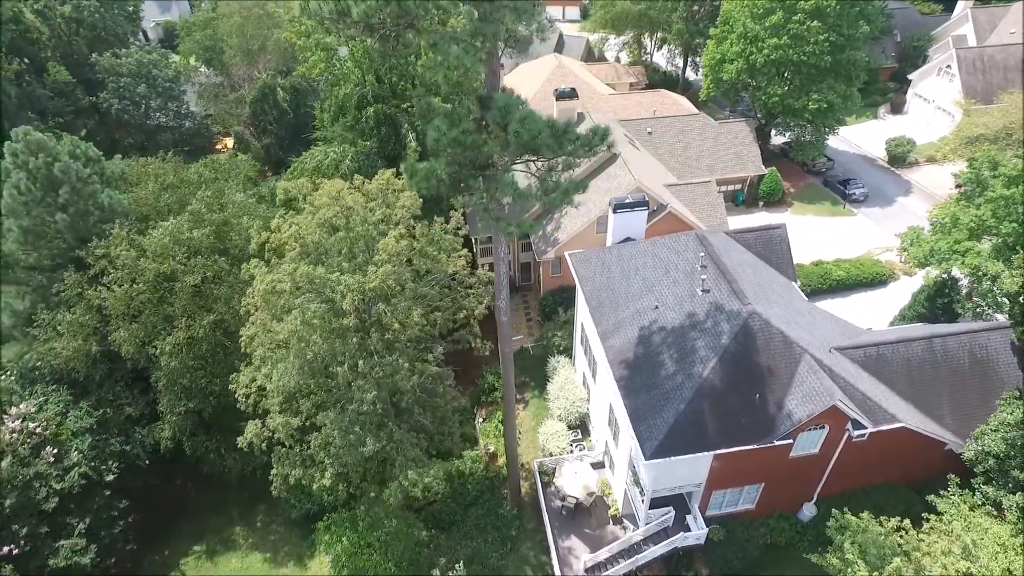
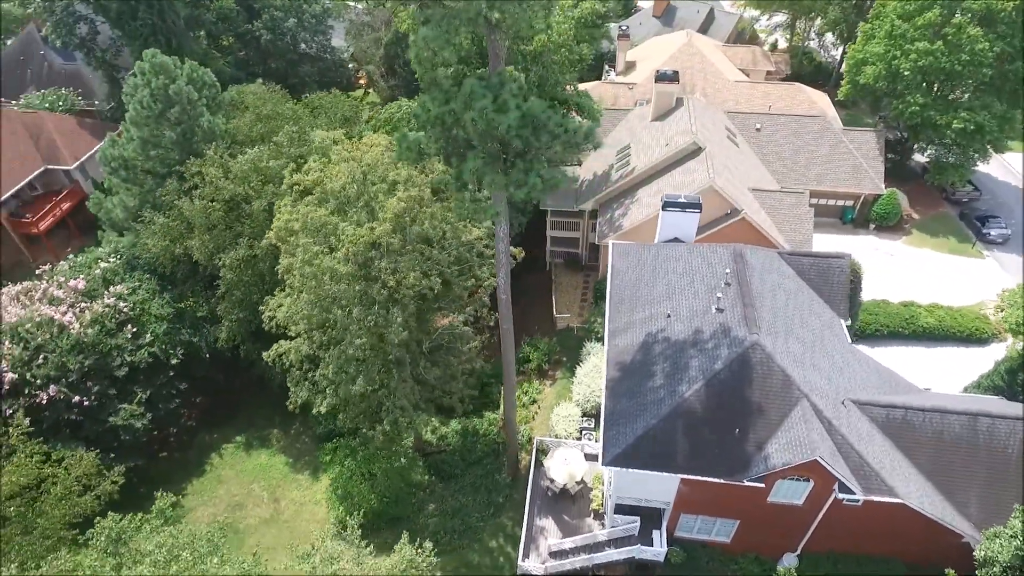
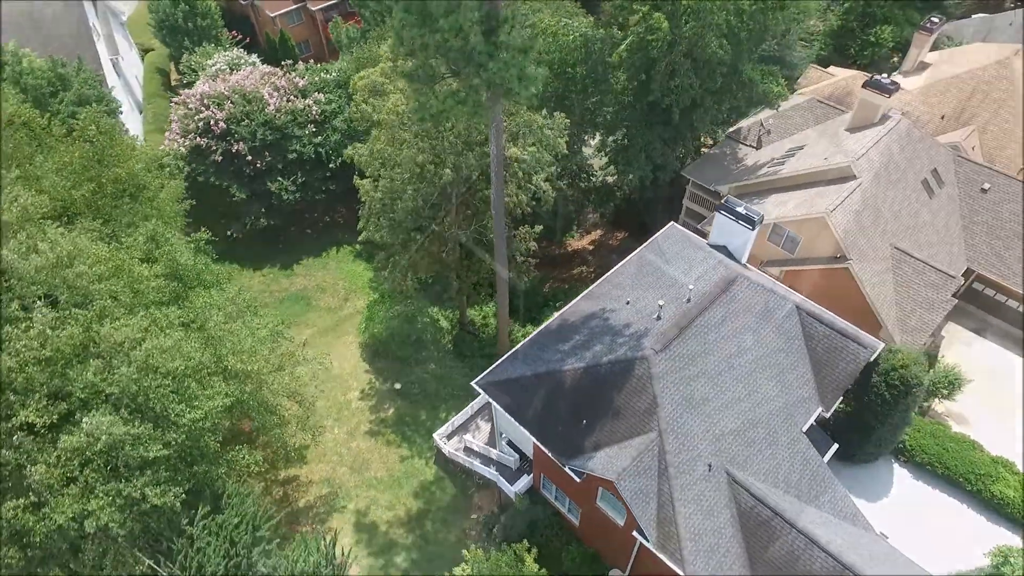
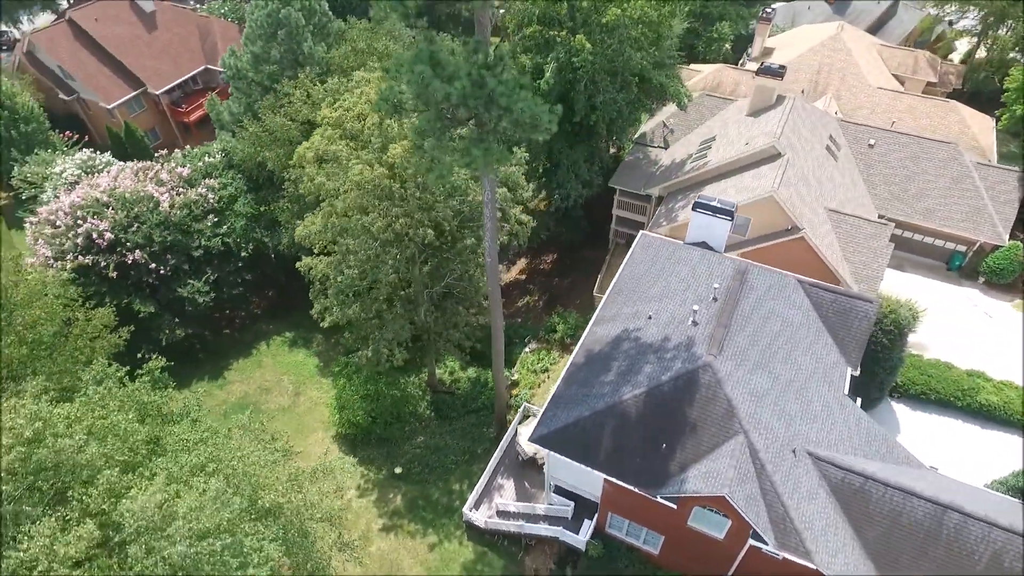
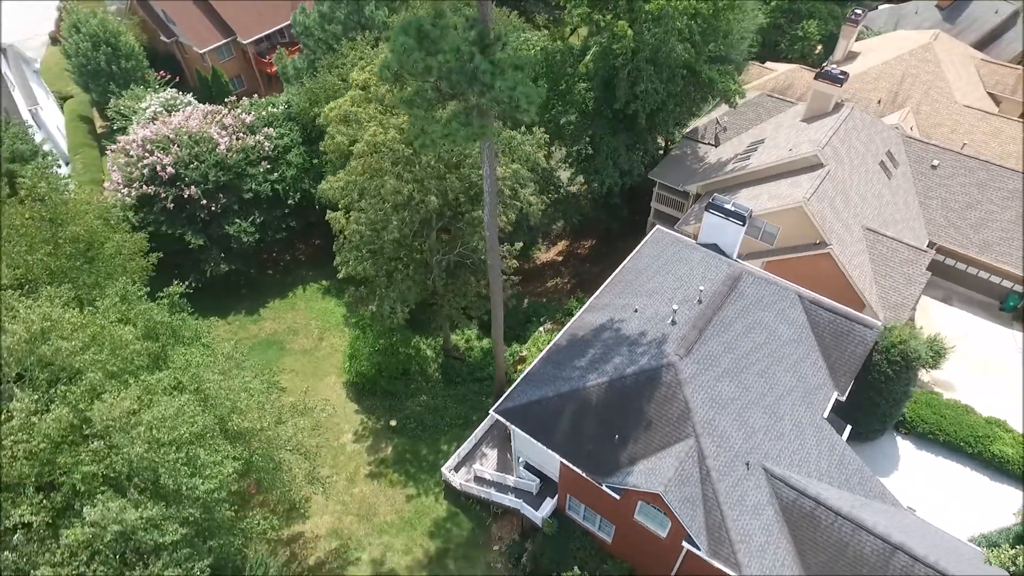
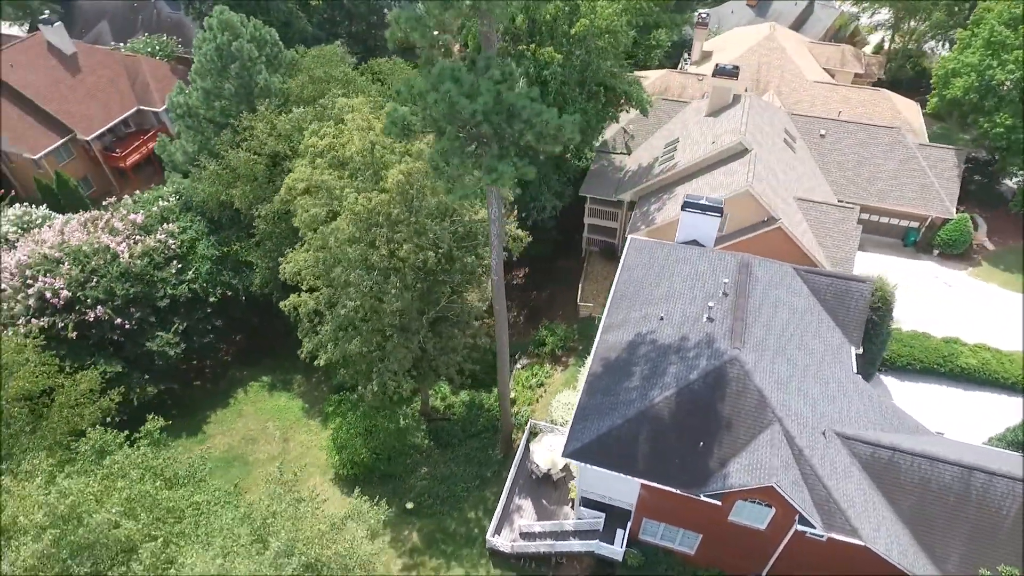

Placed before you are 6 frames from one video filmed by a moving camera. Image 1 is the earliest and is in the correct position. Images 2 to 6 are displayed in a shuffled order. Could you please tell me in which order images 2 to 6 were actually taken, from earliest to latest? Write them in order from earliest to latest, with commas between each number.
2, 6, 4, 5, 3
